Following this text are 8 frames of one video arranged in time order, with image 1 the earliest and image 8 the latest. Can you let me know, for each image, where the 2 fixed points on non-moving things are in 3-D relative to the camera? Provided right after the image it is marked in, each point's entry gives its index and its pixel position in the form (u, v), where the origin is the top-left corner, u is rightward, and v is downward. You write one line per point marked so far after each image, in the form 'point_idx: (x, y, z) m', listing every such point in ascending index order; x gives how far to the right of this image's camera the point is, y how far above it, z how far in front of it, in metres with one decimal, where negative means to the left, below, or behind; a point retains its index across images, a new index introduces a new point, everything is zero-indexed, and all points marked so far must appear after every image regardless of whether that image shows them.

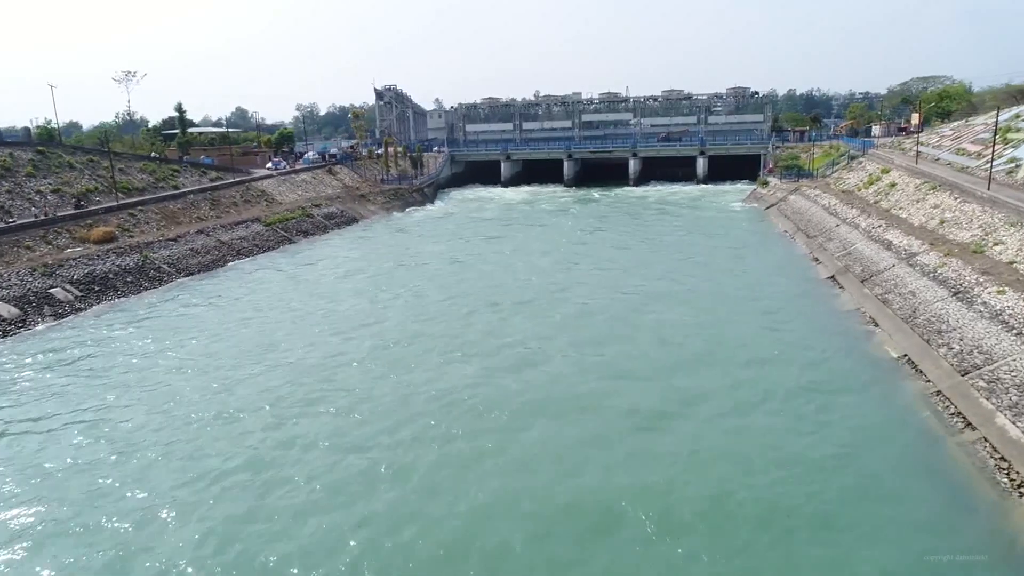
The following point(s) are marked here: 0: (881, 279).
0: (+9.6, +0.2, +18.9) m
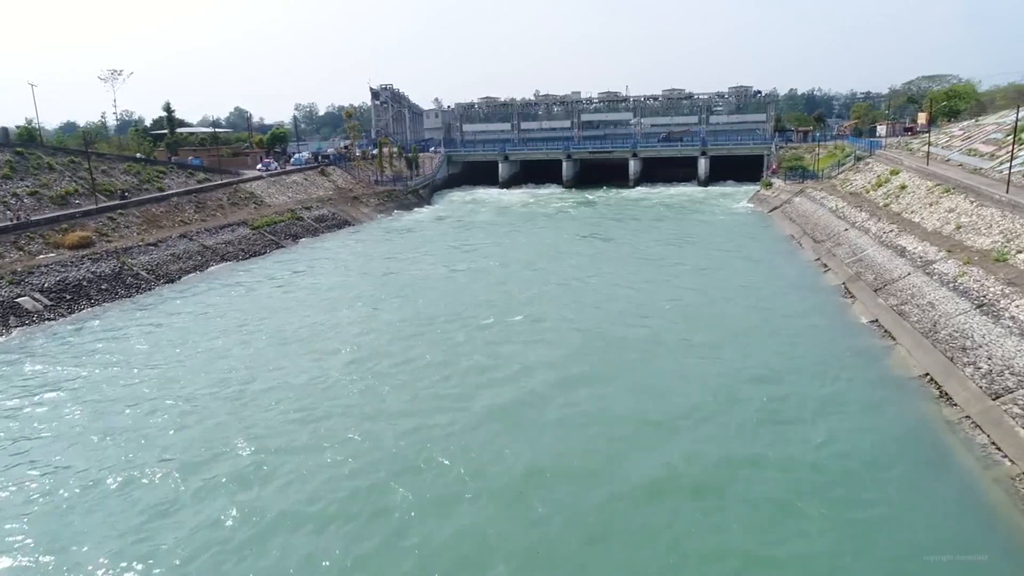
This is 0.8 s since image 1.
0: (+9.4, 0.0, +17.8) m
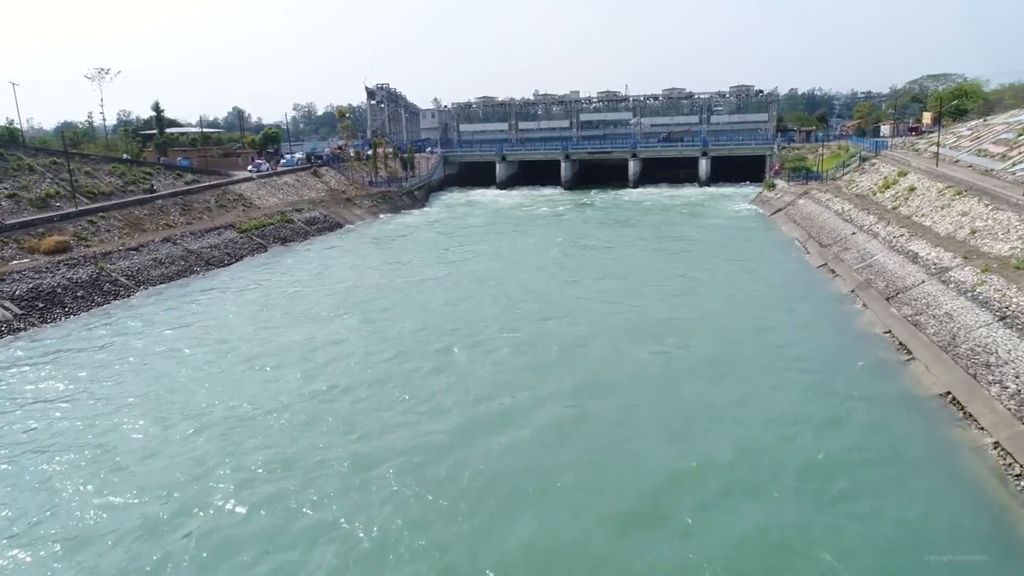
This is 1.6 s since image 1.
0: (+9.2, -0.2, +16.9) m
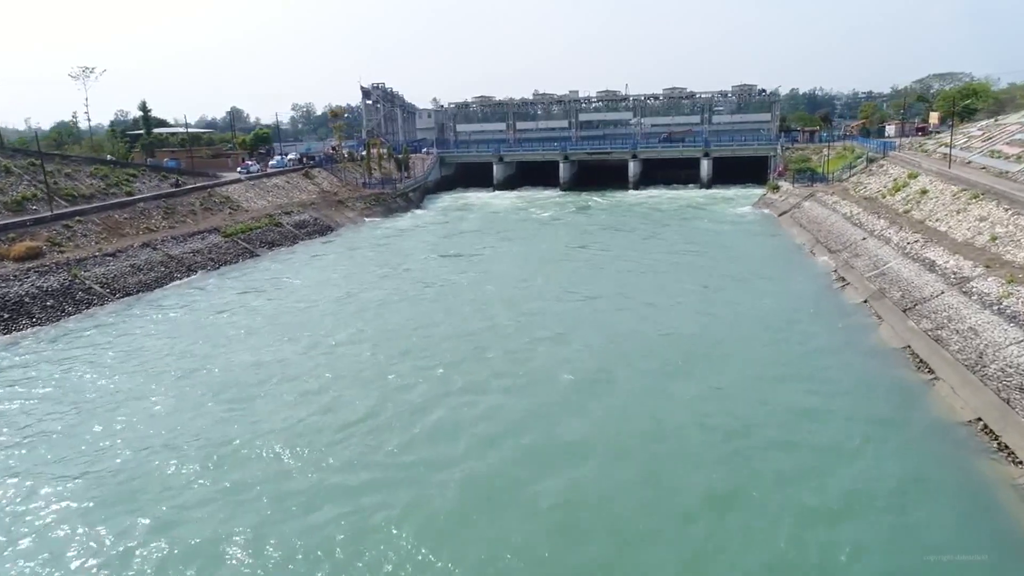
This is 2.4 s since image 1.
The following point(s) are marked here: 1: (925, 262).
0: (+9.0, -0.4, +15.8) m
1: (+10.6, +0.7, +18.7) m
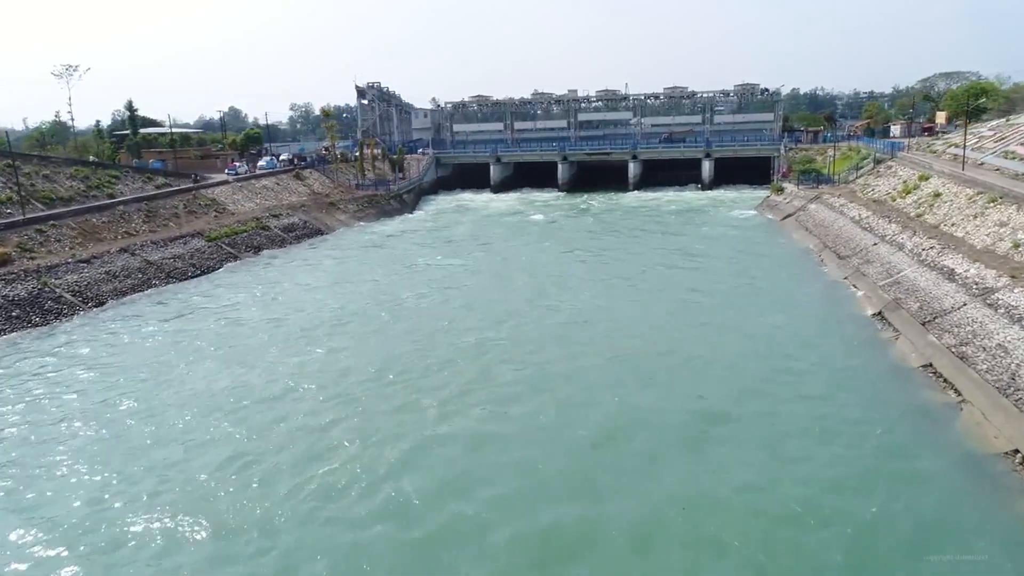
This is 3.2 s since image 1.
0: (+8.8, -0.7, +14.7) m
1: (+10.4, +0.4, +17.6) m
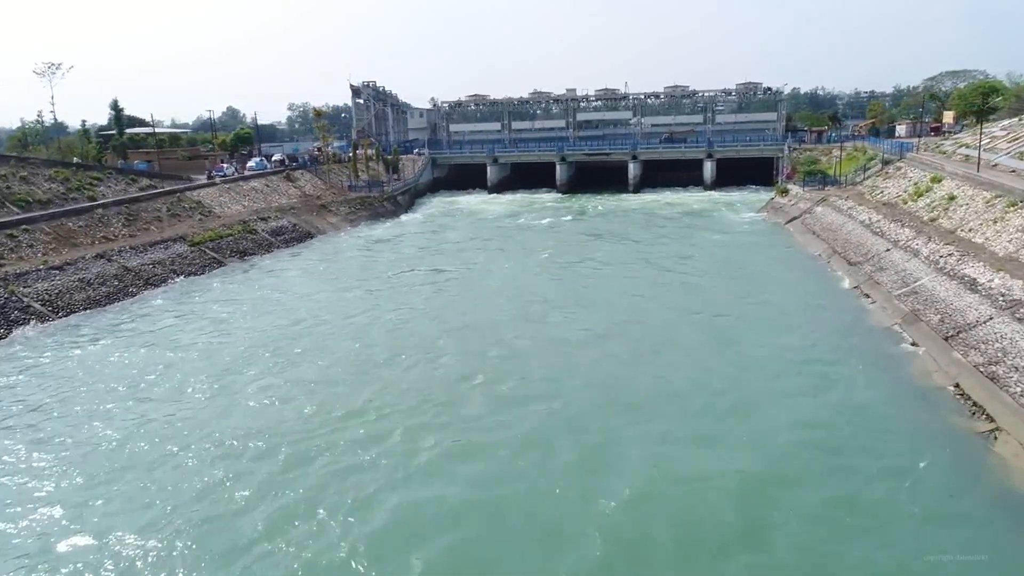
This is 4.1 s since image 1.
0: (+8.7, -0.9, +13.6) m
1: (+10.2, +0.2, +16.5) m
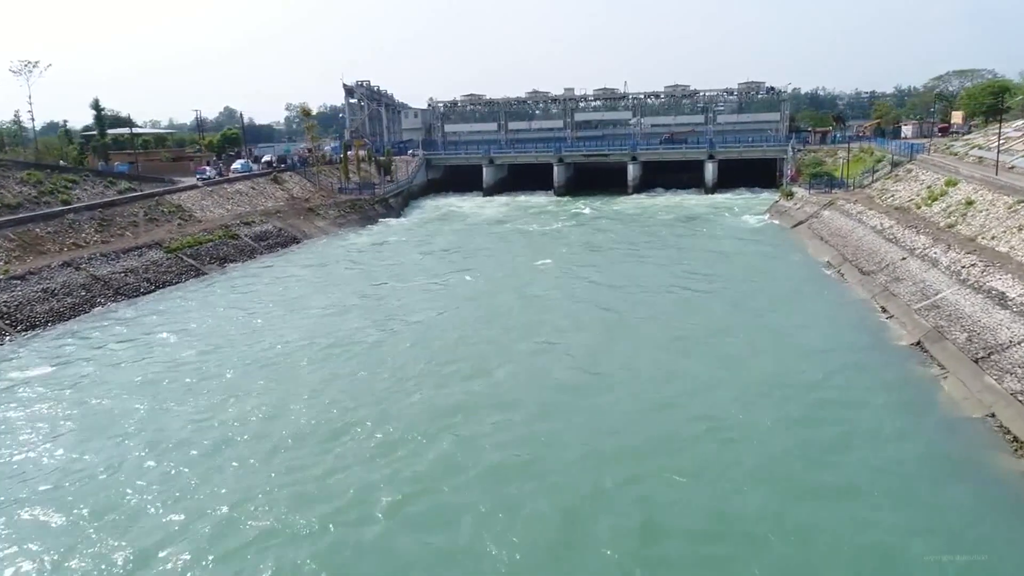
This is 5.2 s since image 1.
0: (+8.4, -1.2, +12.3) m
1: (+10.0, -0.1, +15.2) m
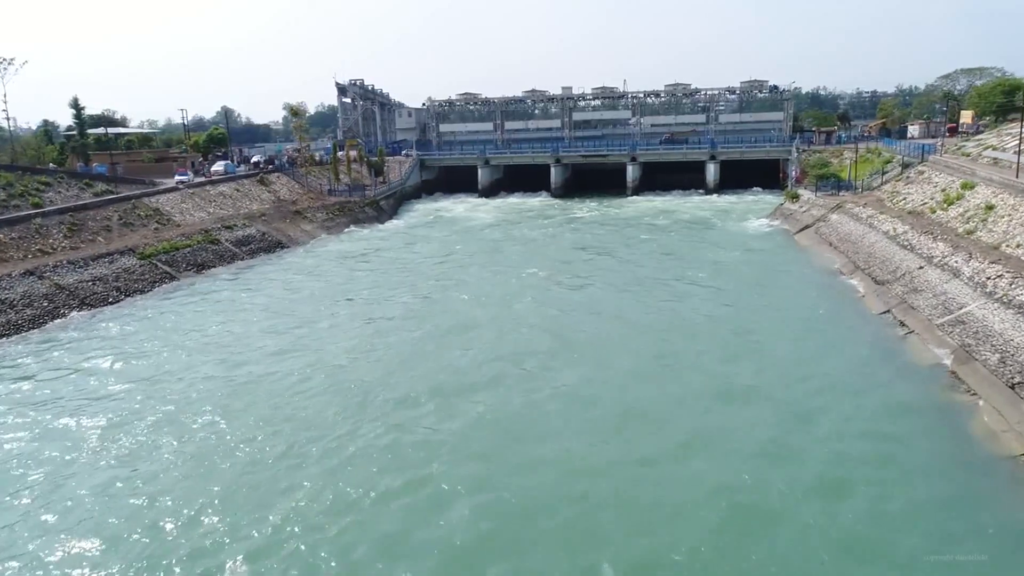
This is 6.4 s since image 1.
0: (+8.2, -1.5, +11.0) m
1: (+9.7, -0.4, +13.9) m
